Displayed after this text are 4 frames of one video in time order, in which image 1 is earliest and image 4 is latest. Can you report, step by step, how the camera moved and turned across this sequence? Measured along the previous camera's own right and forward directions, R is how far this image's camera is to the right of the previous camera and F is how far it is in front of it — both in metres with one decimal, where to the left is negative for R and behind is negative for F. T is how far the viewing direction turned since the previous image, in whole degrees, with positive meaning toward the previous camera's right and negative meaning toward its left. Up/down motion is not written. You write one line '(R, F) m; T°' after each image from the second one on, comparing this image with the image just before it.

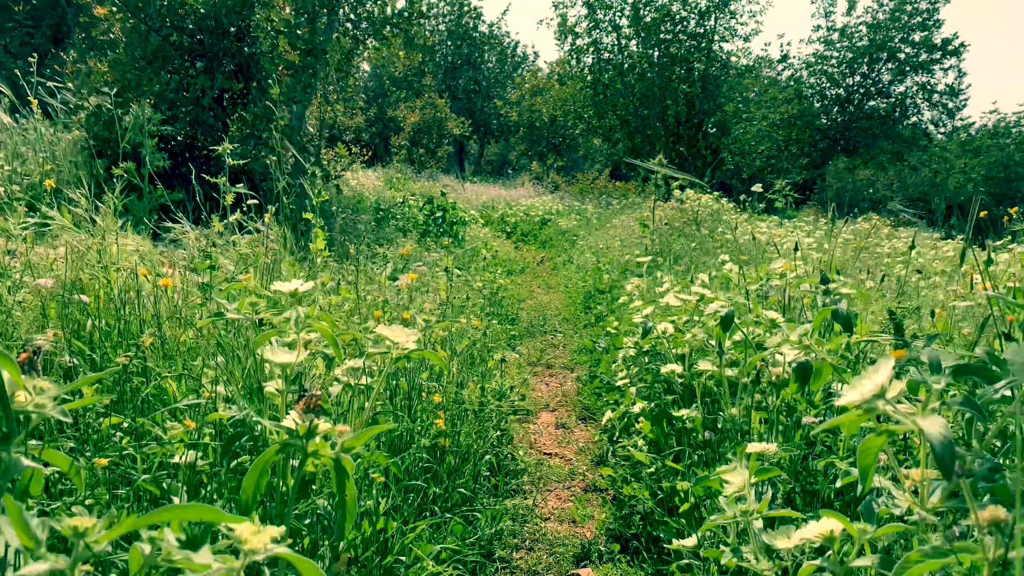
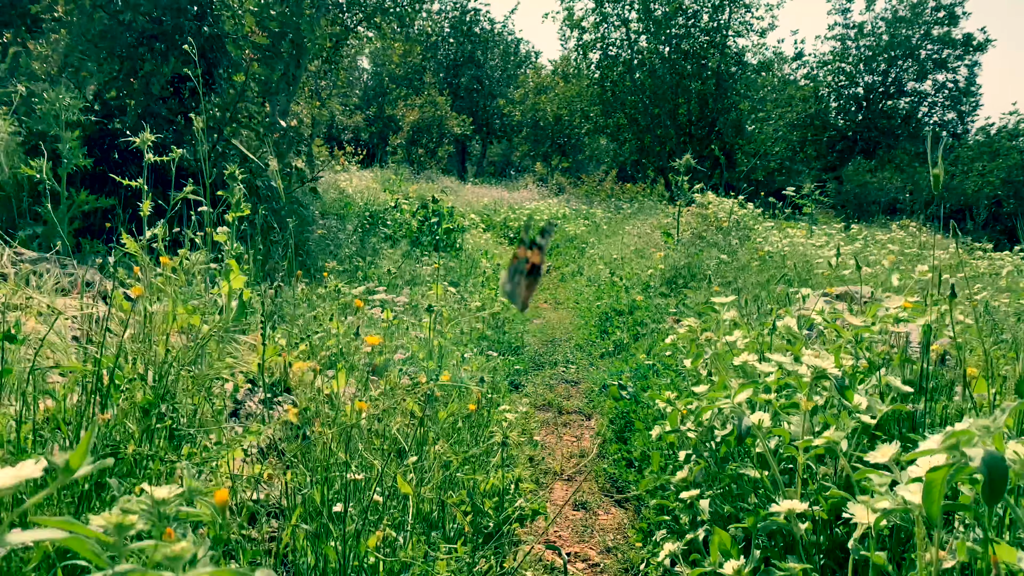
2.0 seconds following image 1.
(0.0, +1.1) m; 0°
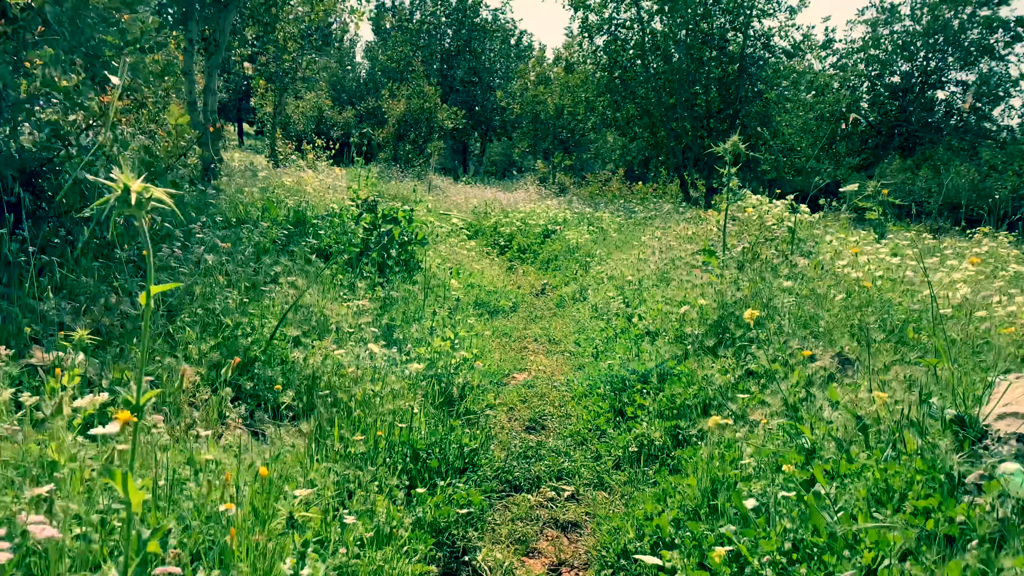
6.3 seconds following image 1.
(+0.3, +2.5) m; 0°
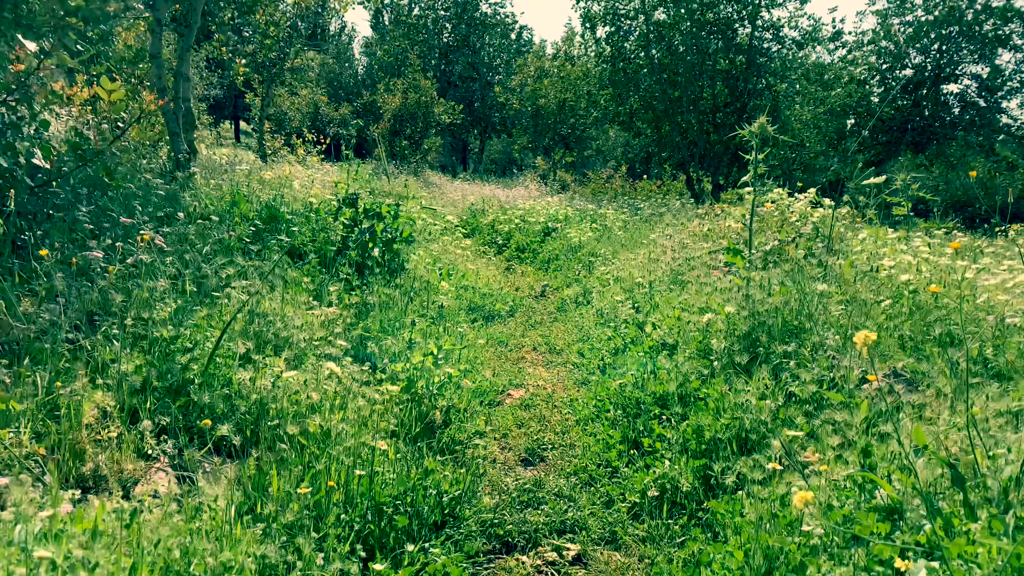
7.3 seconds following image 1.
(0.0, +0.7) m; 0°
